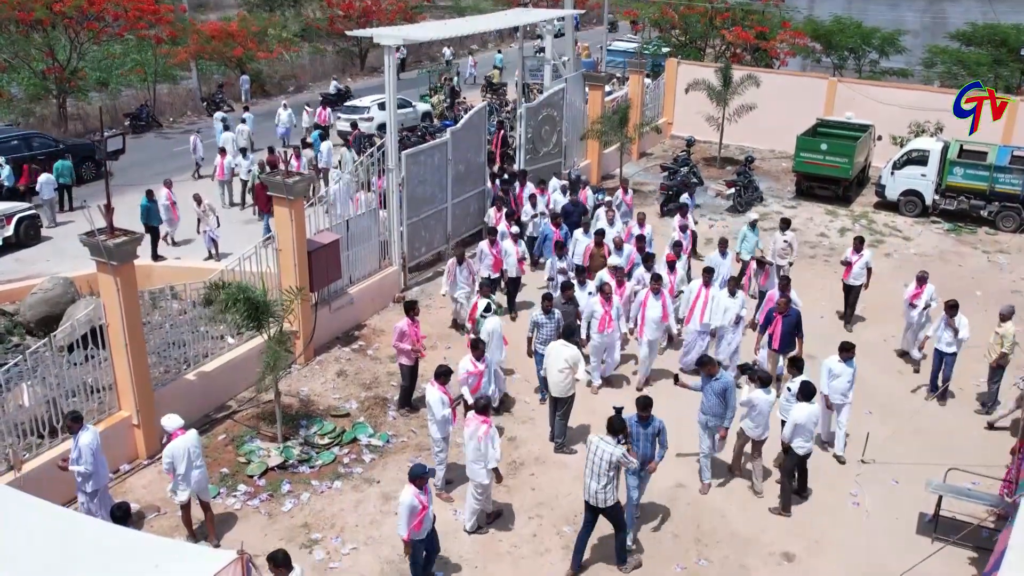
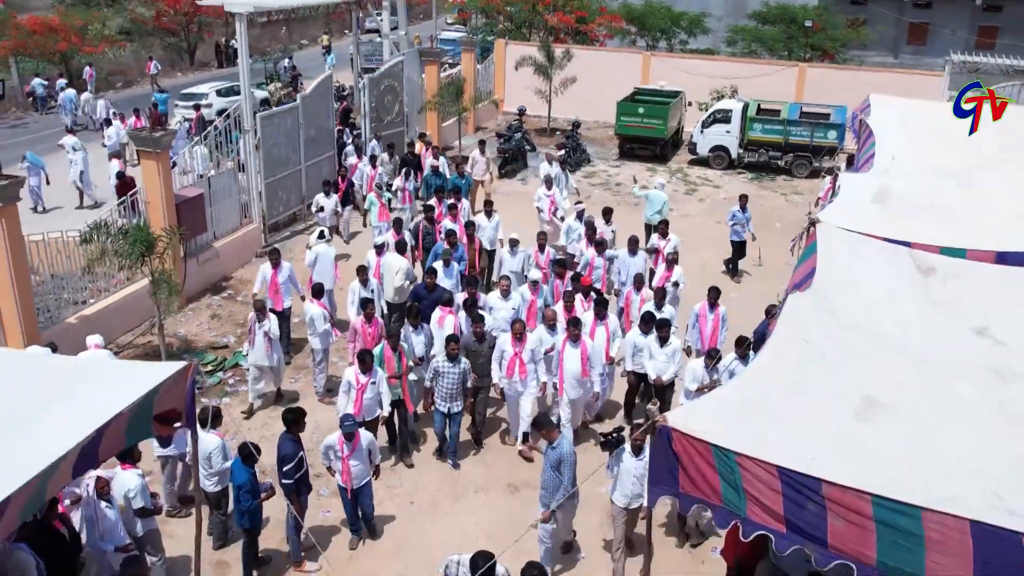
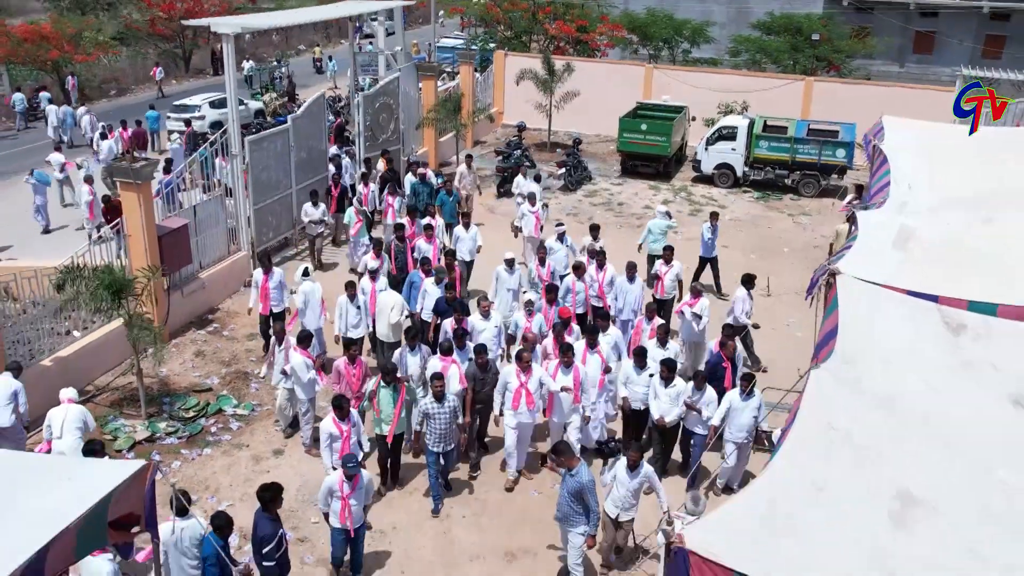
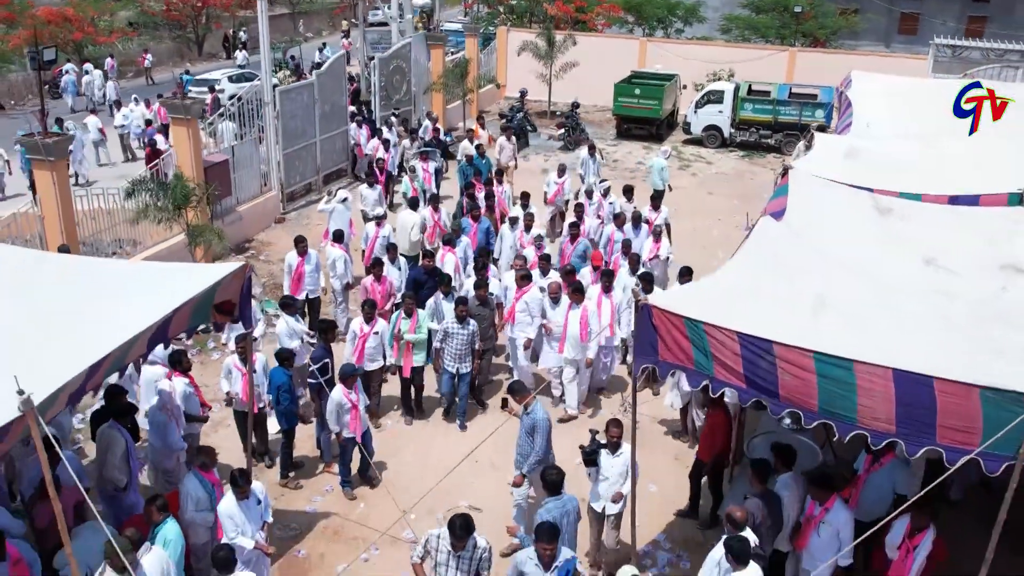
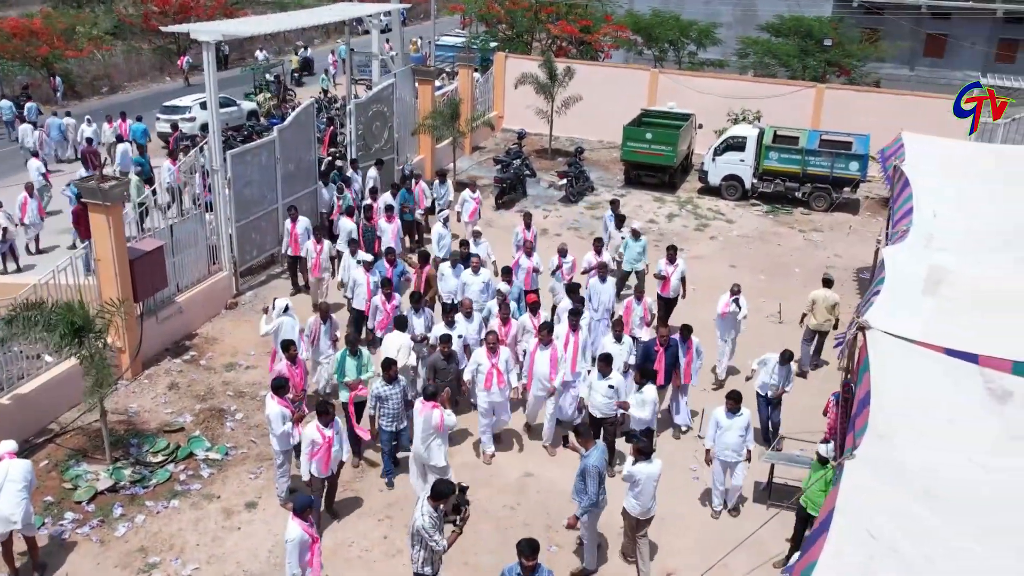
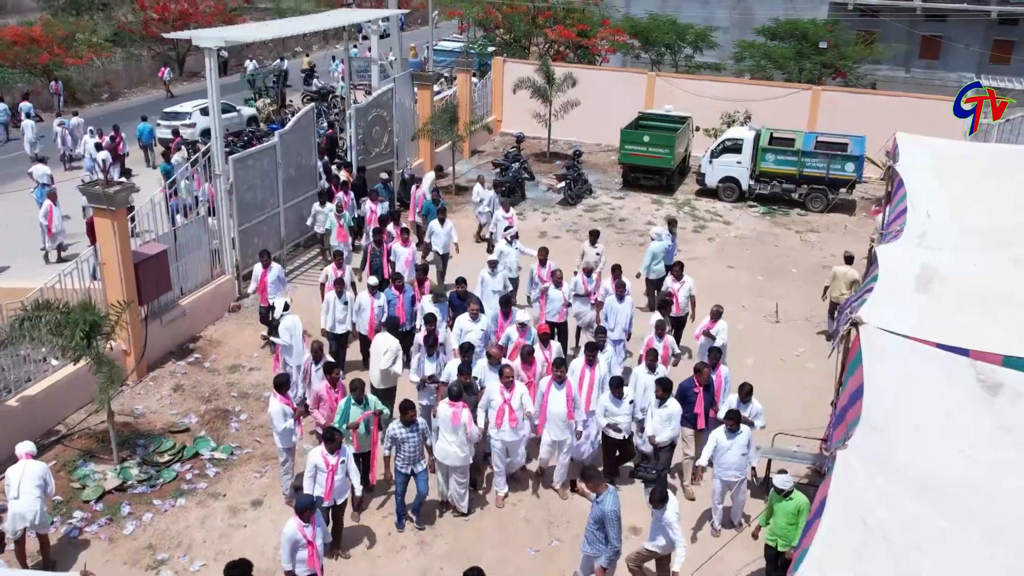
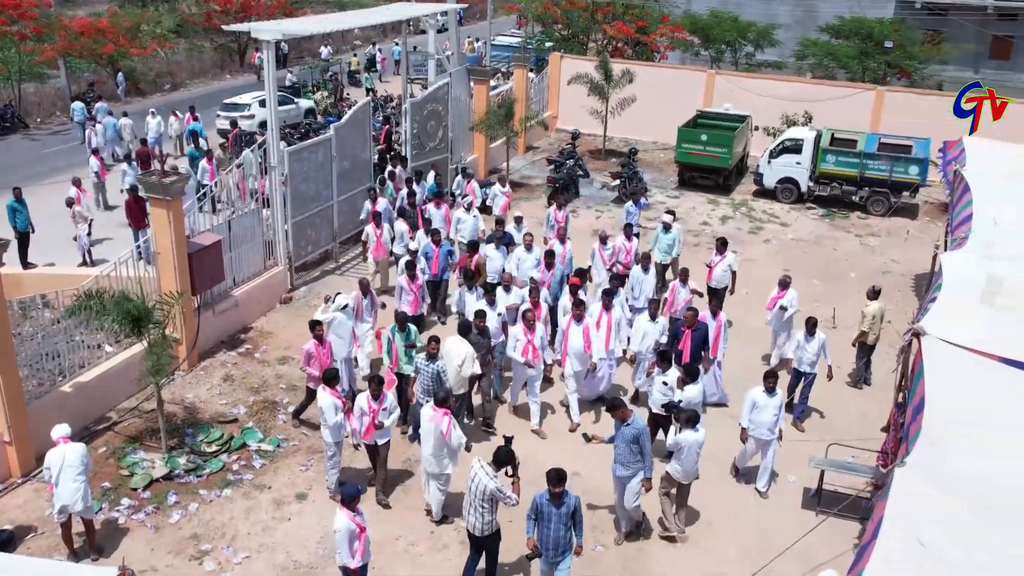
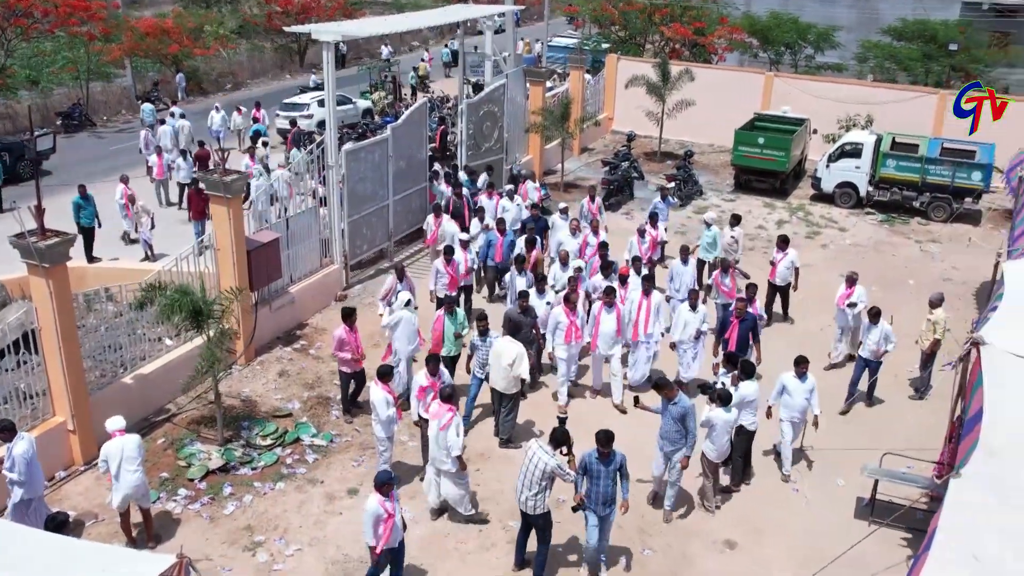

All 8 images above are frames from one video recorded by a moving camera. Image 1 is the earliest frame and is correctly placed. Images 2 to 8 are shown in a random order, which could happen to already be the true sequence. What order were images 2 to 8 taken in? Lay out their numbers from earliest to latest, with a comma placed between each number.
8, 7, 5, 6, 3, 2, 4
